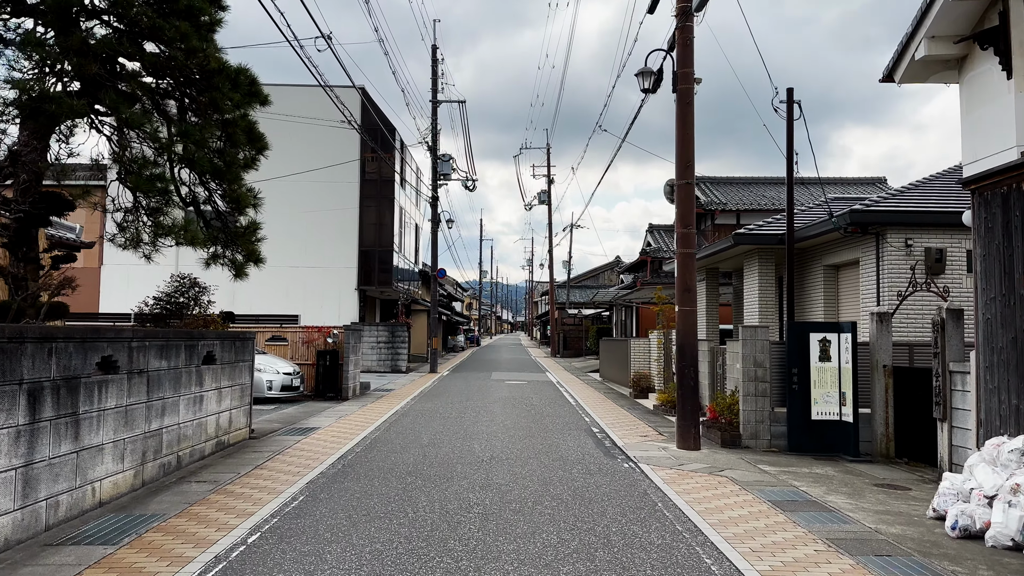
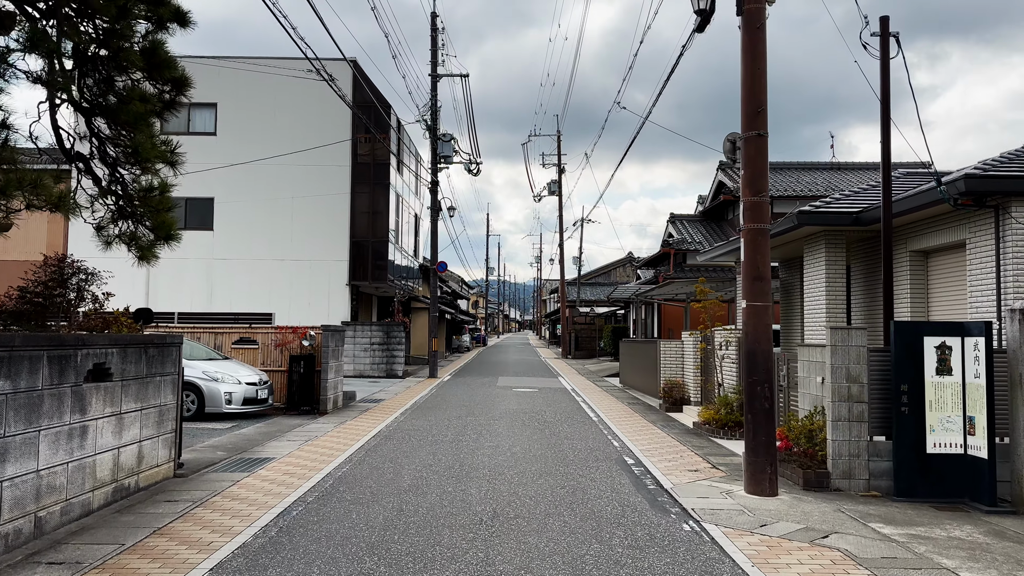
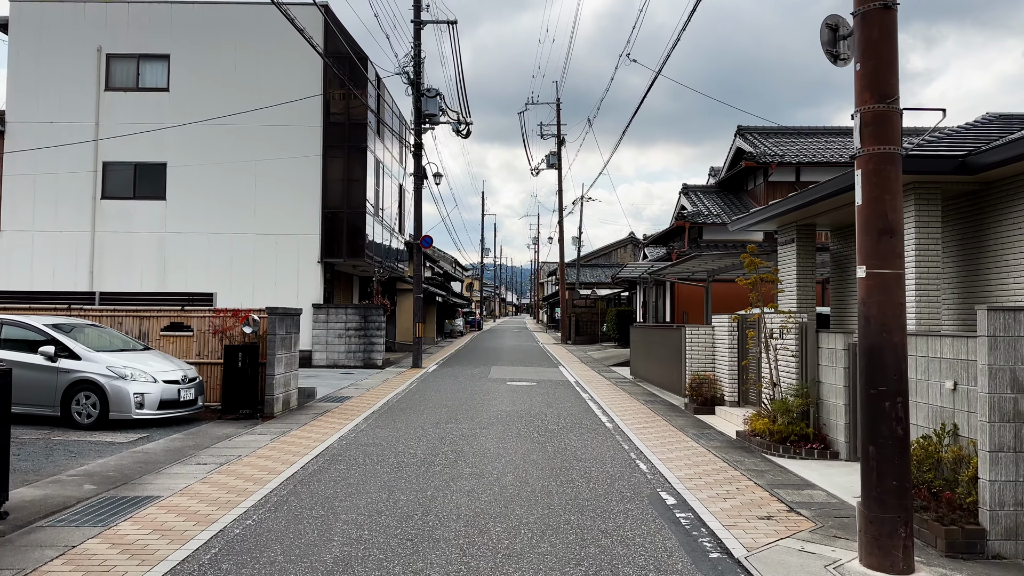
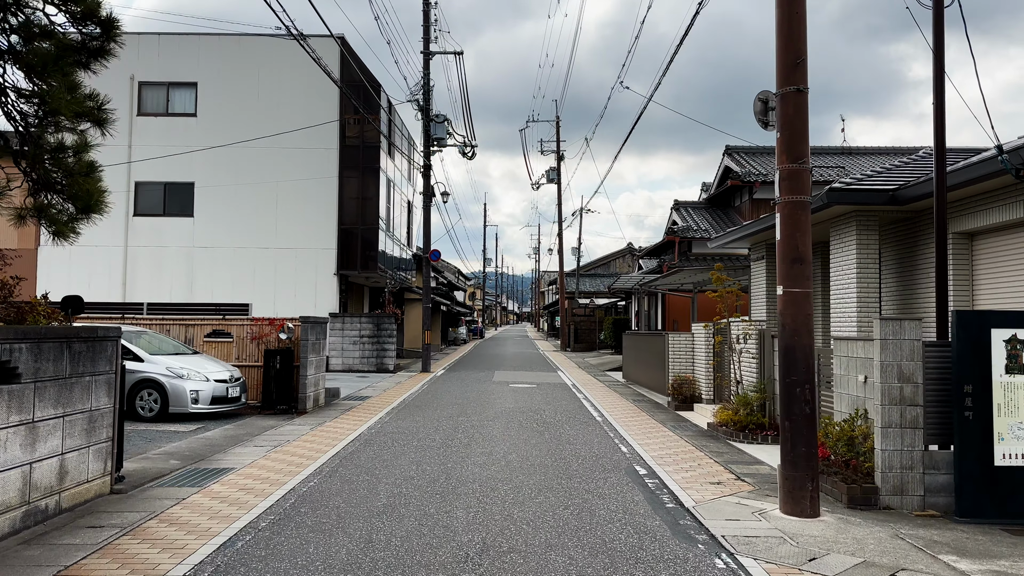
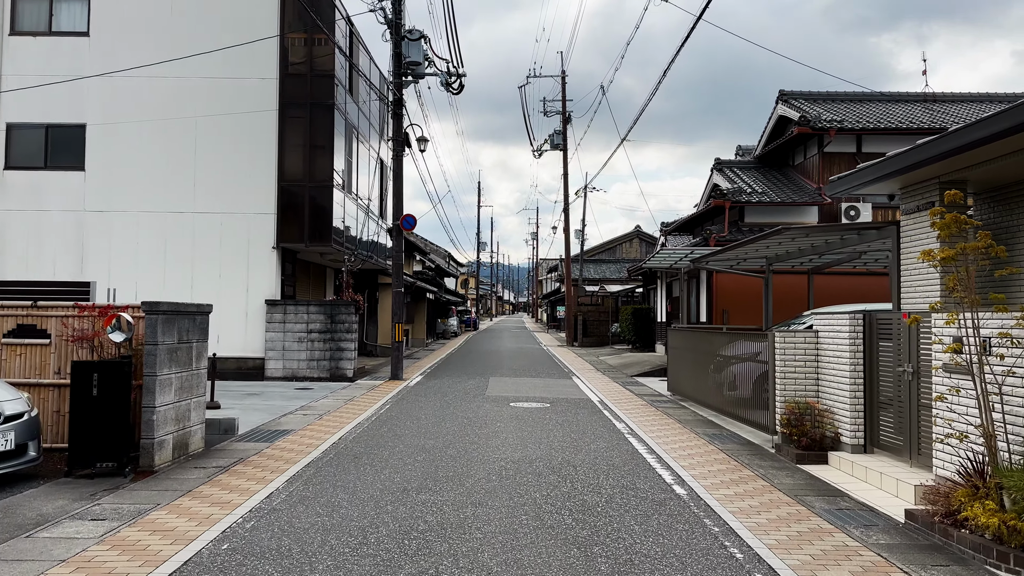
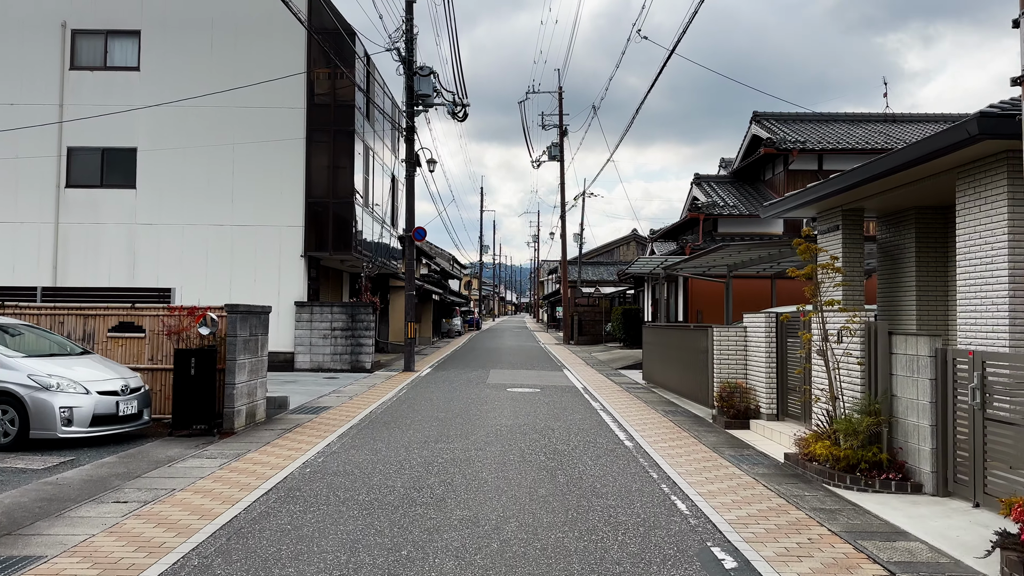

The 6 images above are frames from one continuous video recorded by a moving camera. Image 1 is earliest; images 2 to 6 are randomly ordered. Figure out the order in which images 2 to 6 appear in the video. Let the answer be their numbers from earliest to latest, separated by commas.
2, 4, 3, 6, 5
